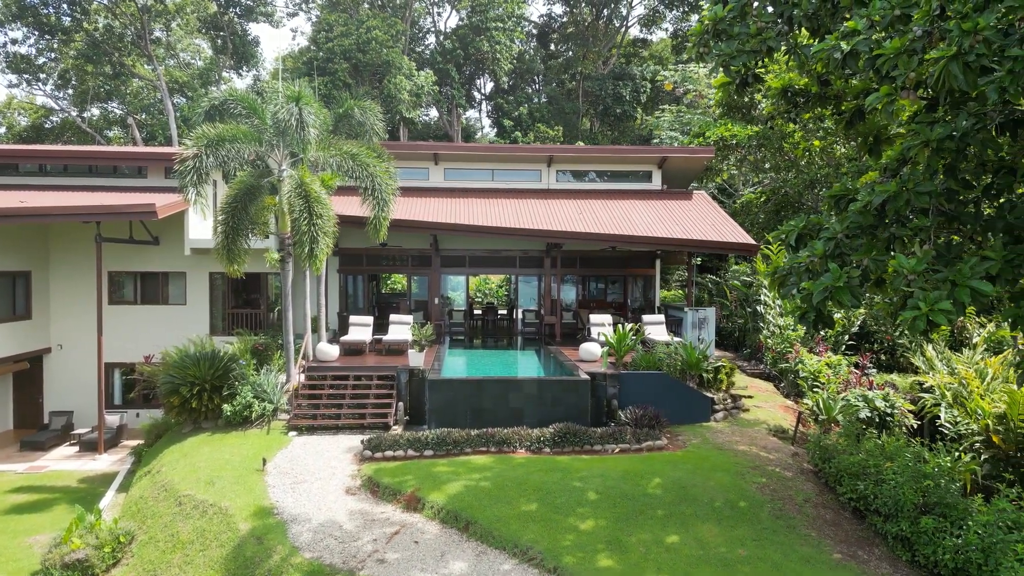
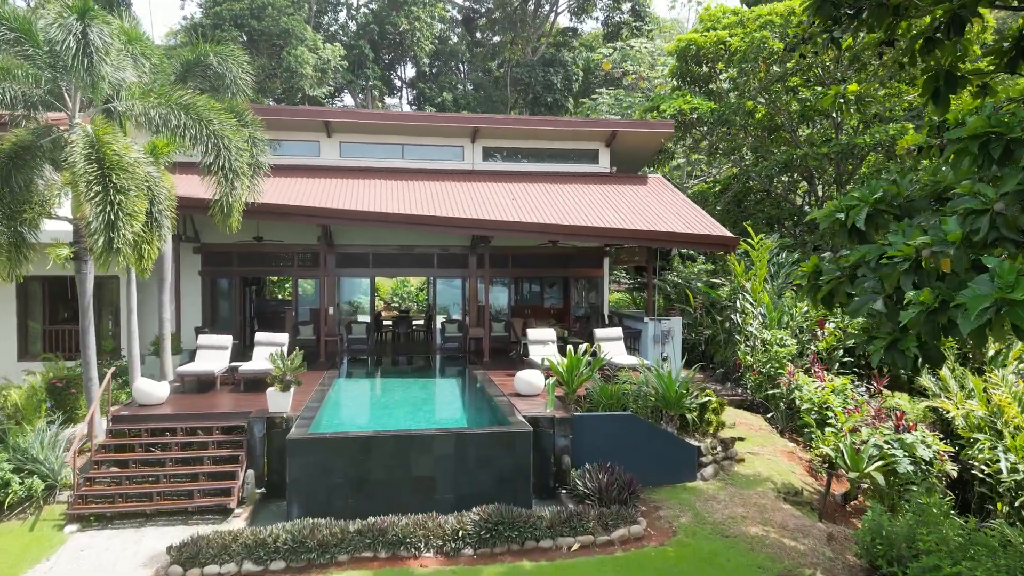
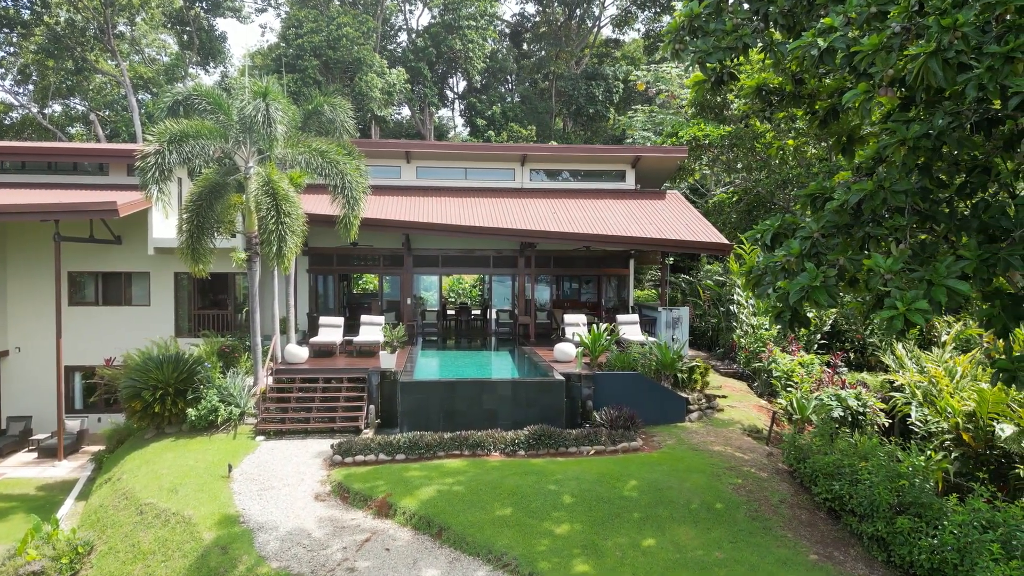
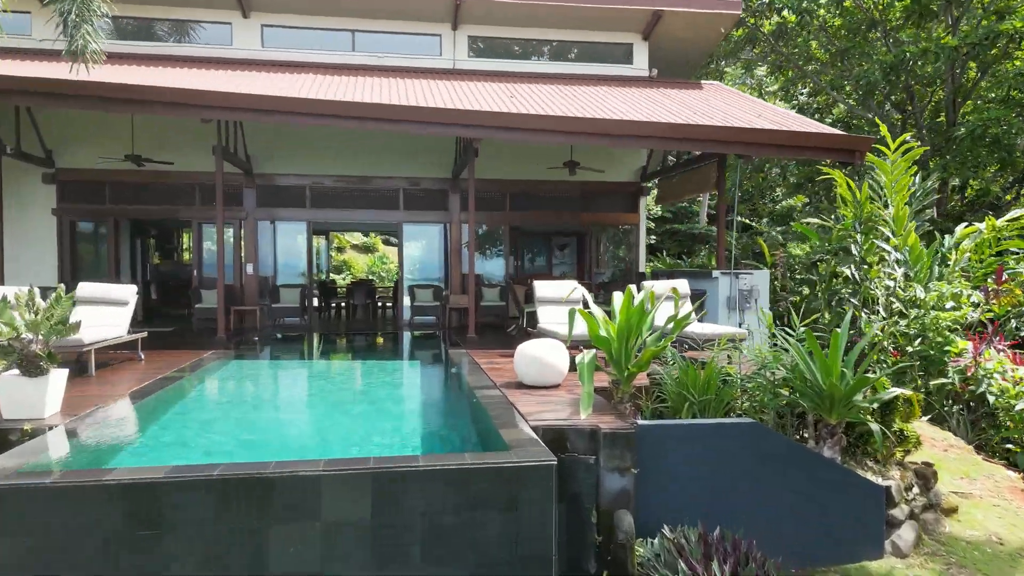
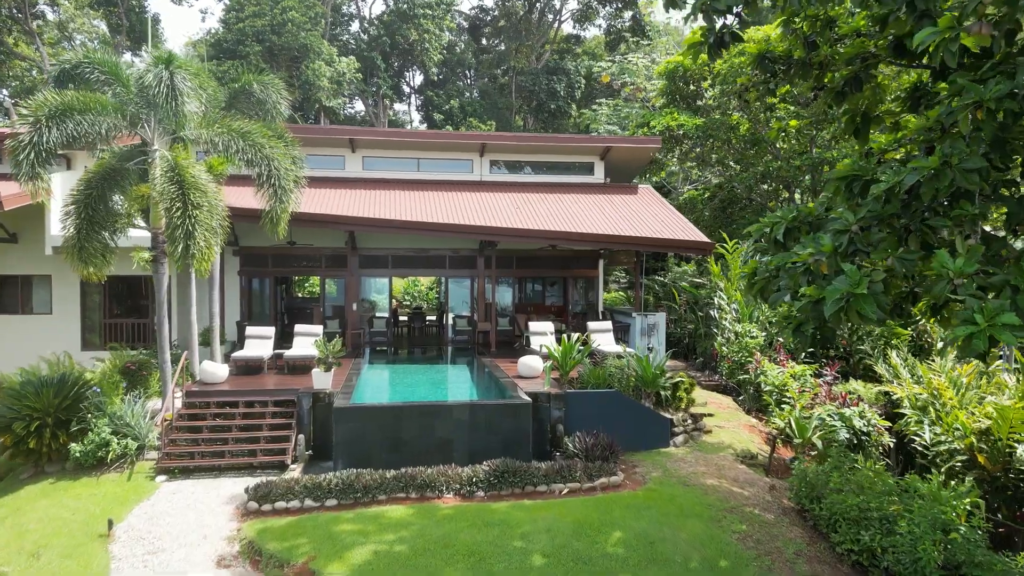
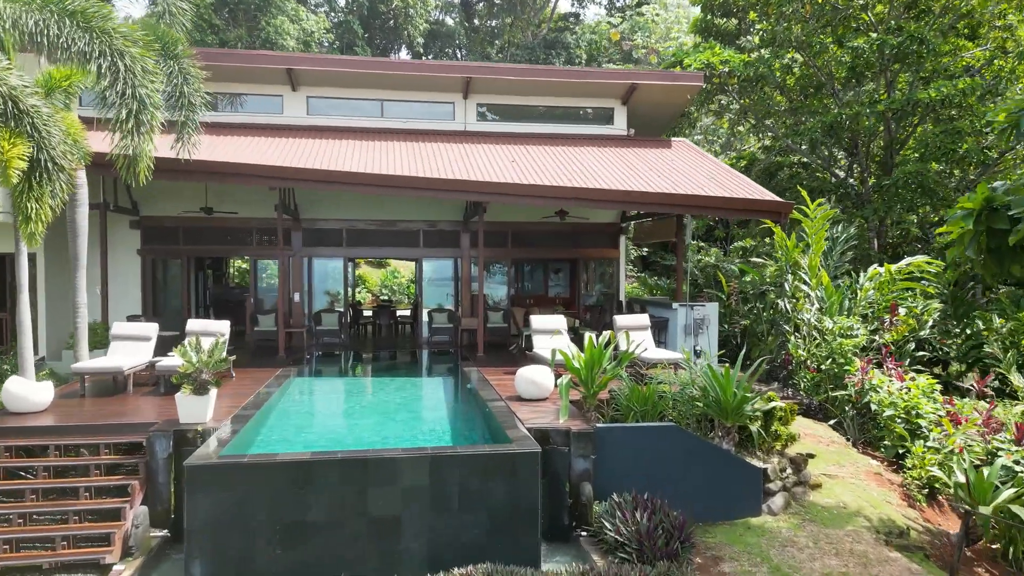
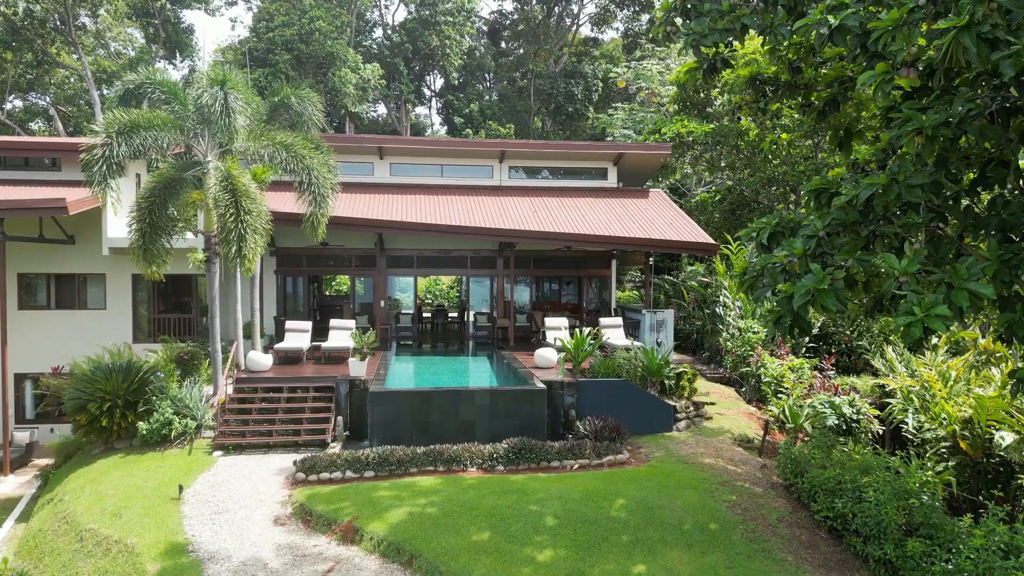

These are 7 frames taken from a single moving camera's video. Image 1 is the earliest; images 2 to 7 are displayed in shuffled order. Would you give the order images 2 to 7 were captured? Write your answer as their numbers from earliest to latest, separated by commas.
3, 7, 5, 2, 6, 4
